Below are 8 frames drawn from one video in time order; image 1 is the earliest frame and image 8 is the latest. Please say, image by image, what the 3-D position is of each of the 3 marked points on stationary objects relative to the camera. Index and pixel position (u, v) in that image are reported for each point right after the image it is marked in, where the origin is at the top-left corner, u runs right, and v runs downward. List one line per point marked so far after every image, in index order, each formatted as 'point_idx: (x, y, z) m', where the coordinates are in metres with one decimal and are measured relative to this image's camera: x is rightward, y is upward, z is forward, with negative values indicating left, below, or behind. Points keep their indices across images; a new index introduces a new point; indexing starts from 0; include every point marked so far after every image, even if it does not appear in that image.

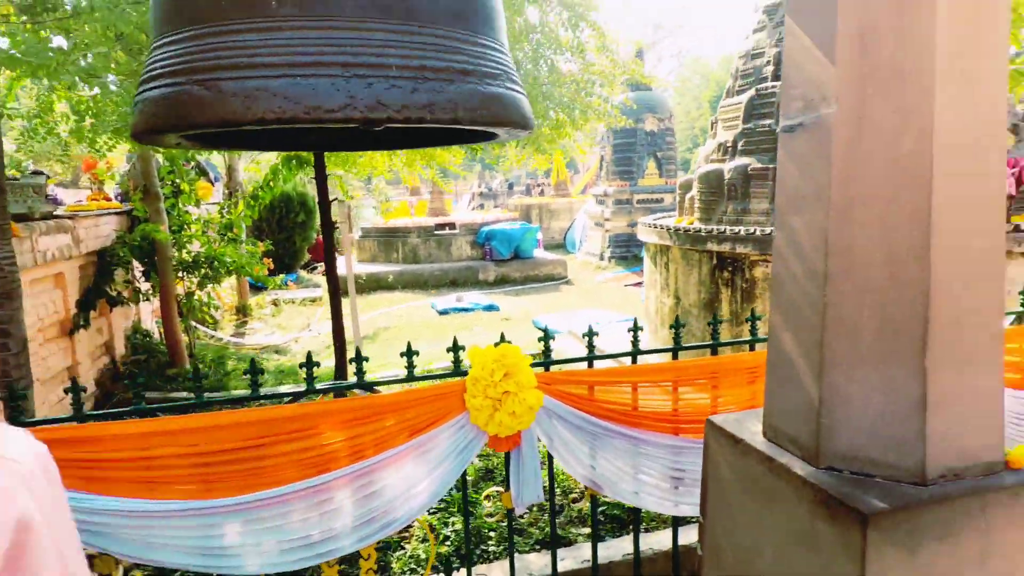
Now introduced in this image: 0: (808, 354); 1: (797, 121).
0: (+0.9, -0.2, +2.0) m
1: (+0.9, +0.6, +2.0) m
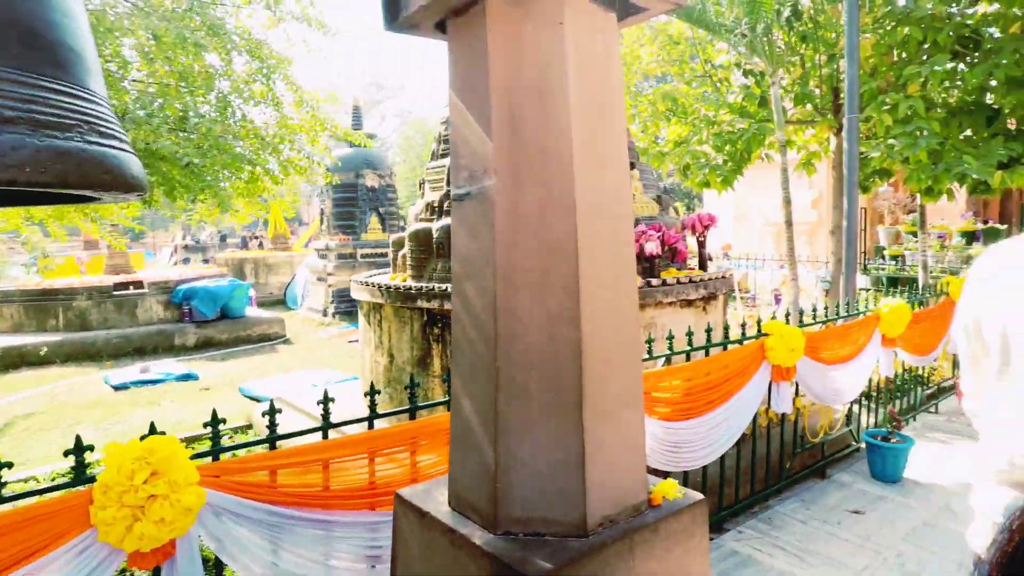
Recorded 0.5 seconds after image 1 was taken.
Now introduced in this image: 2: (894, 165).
0: (-0.1, -0.4, +2.0) m
1: (-0.2, +0.3, +2.0) m
2: (+3.7, +1.1, +5.8) m
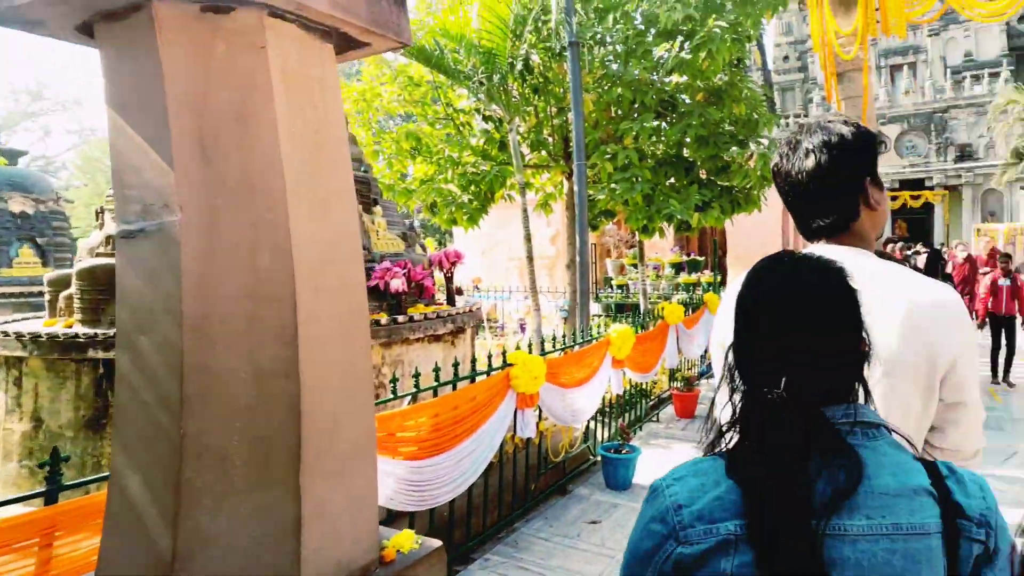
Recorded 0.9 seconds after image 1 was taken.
0: (-1.0, -0.6, +1.7) m
1: (-1.1, +0.2, +1.7) m
2: (+1.2, +0.9, +6.7) m
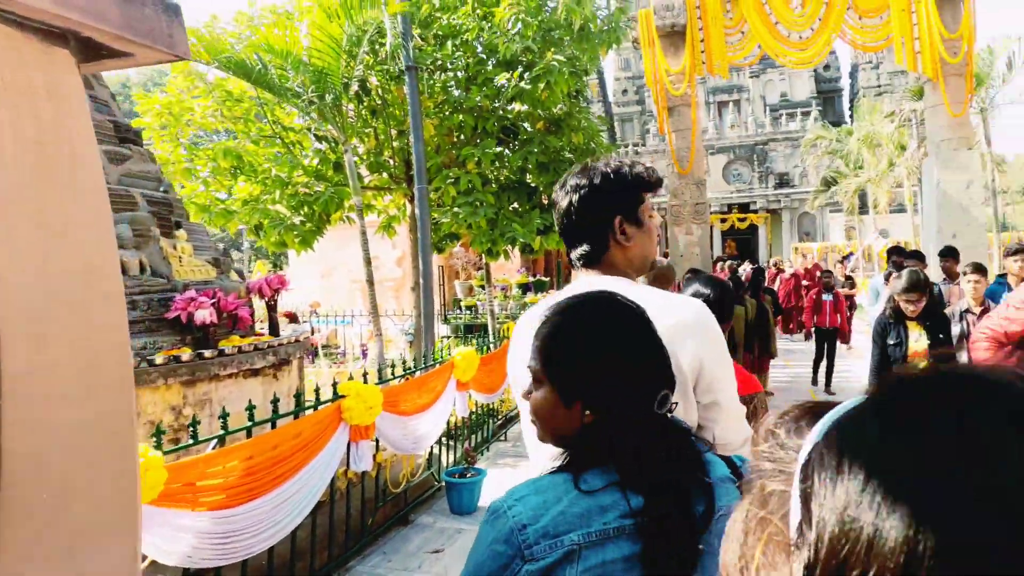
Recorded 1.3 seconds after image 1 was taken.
0: (-1.6, -0.7, +1.4) m
1: (-1.7, 0.0, +1.4) m
2: (-0.5, +0.6, +6.7) m
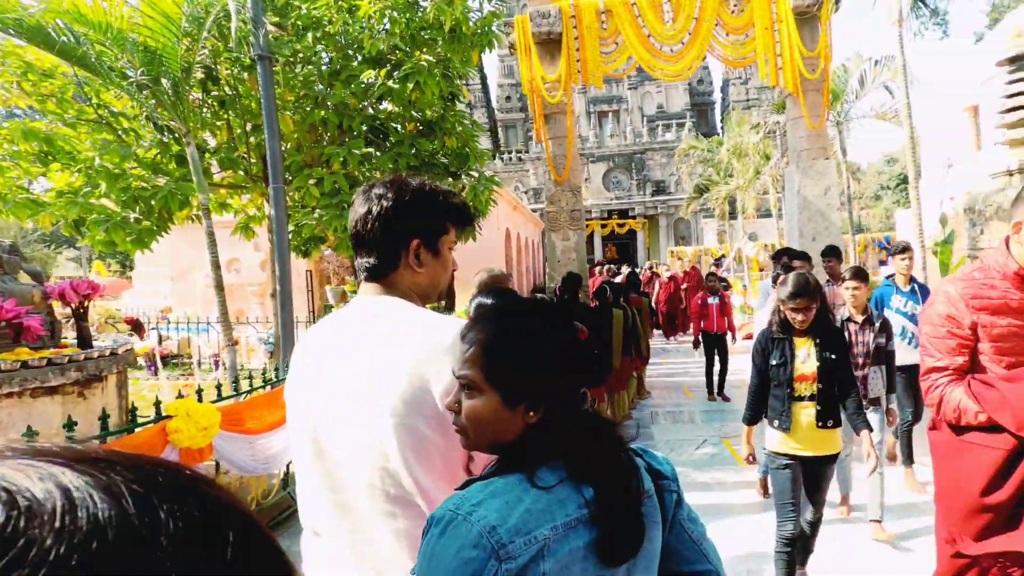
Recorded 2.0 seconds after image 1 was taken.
0: (-2.0, -0.7, +0.9) m
1: (-2.1, 0.0, +0.9) m
2: (-1.9, +0.6, +6.4) m
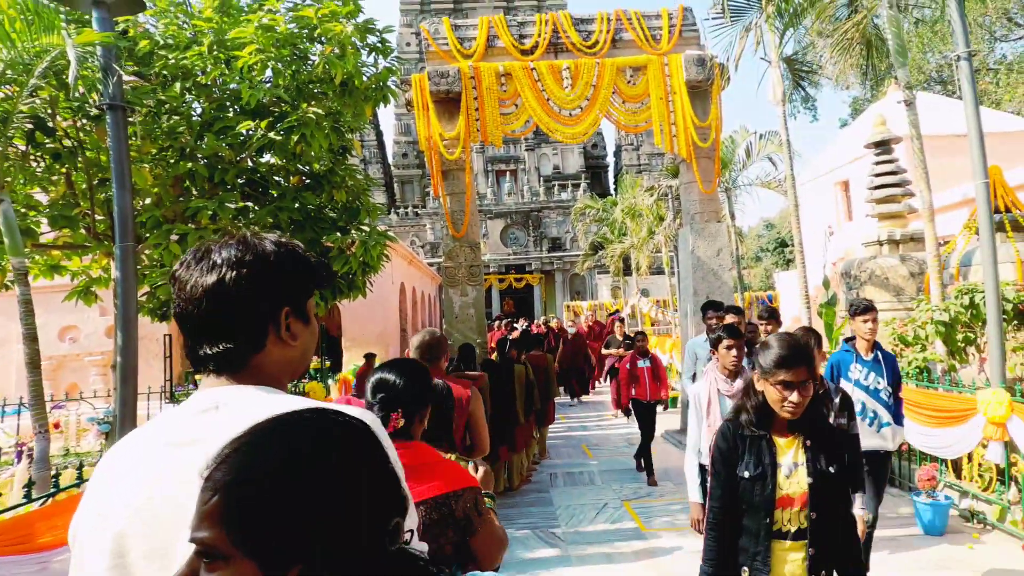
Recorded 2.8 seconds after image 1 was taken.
0: (-2.0, -1.0, 0.0) m
1: (-2.1, -0.2, +0.1) m
2: (-2.9, -0.1, +5.5) m
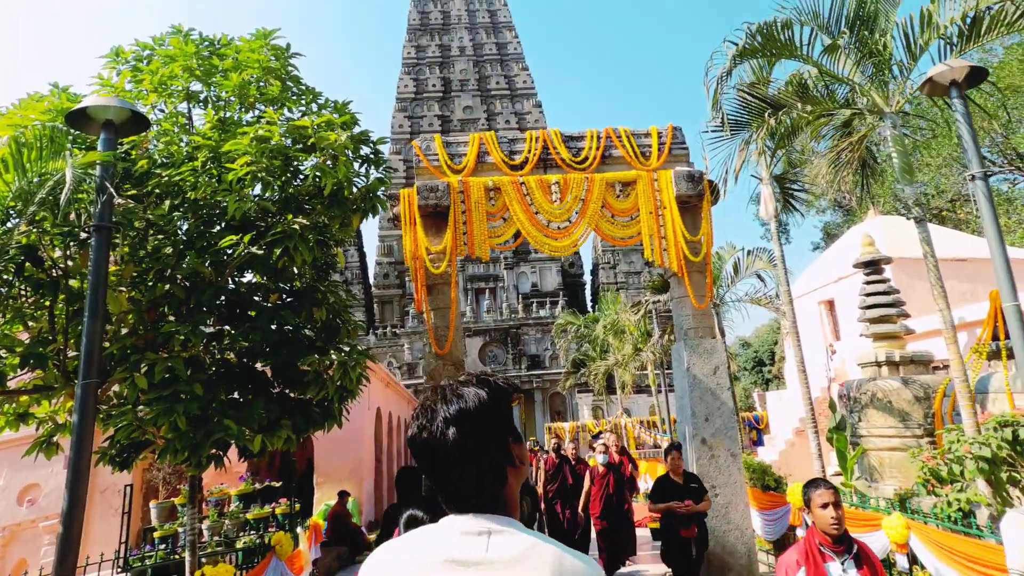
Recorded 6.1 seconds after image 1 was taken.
0: (-1.7, -0.9, -0.8) m
1: (-1.9, -0.2, -0.6) m
2: (-2.9, -1.1, +4.7) m
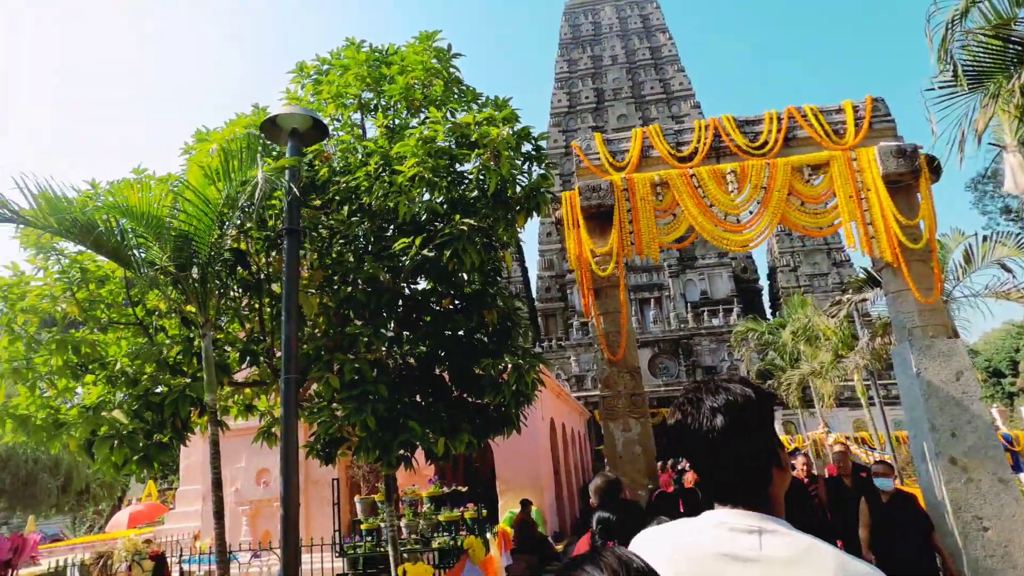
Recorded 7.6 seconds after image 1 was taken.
0: (-1.8, -0.8, -0.6) m
1: (-1.9, -0.1, -0.3) m
2: (-1.5, -1.2, +5.0) m
